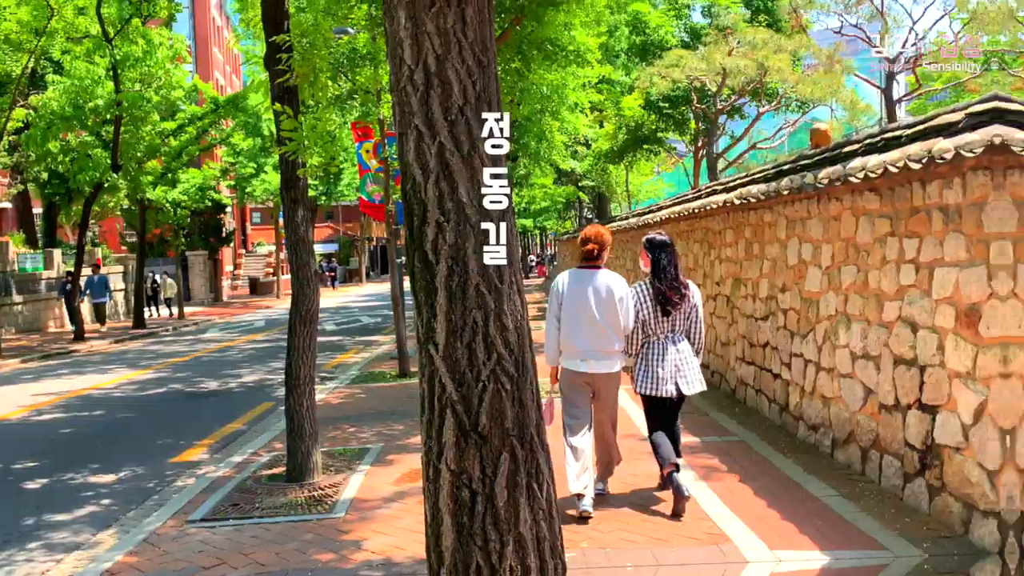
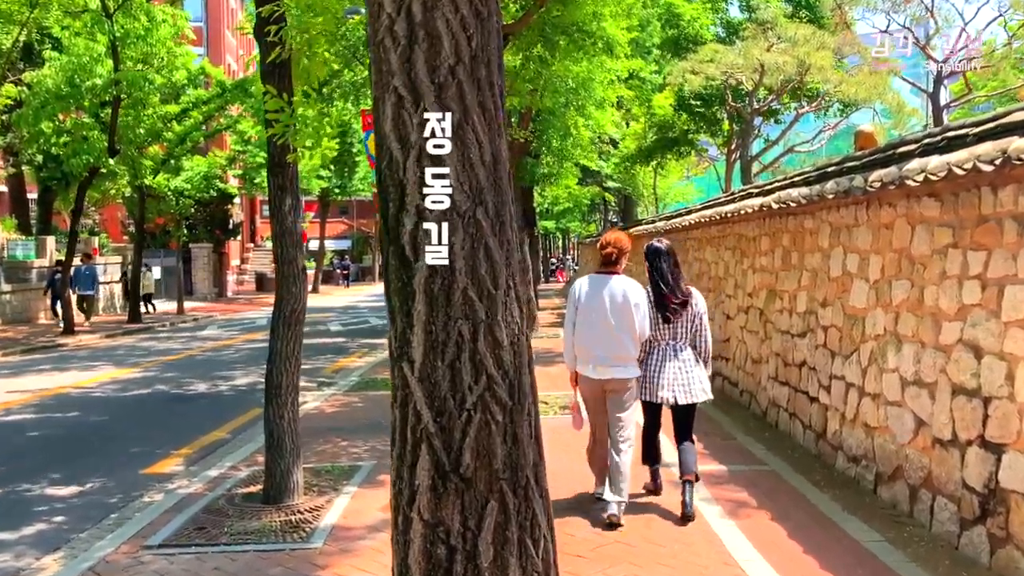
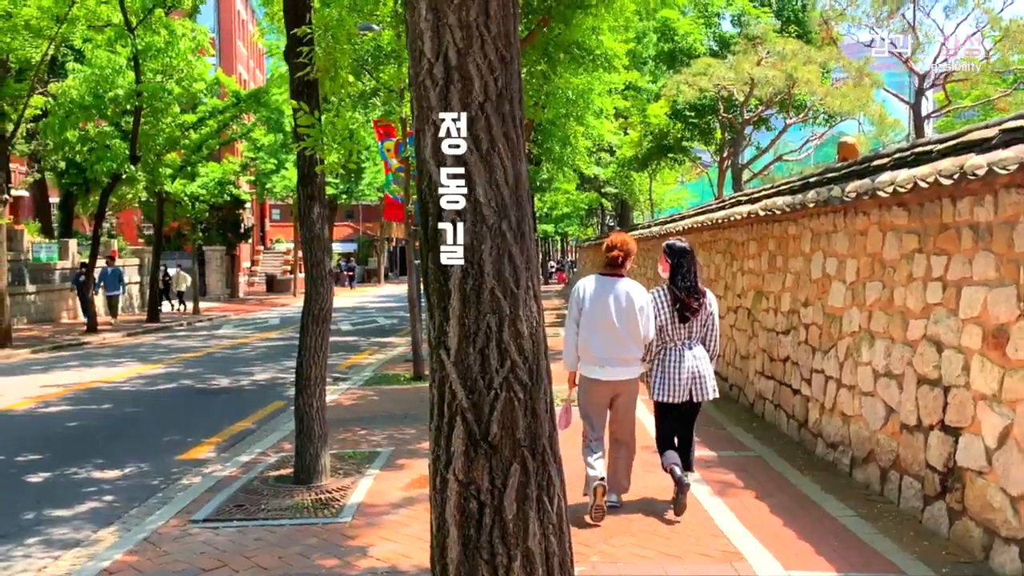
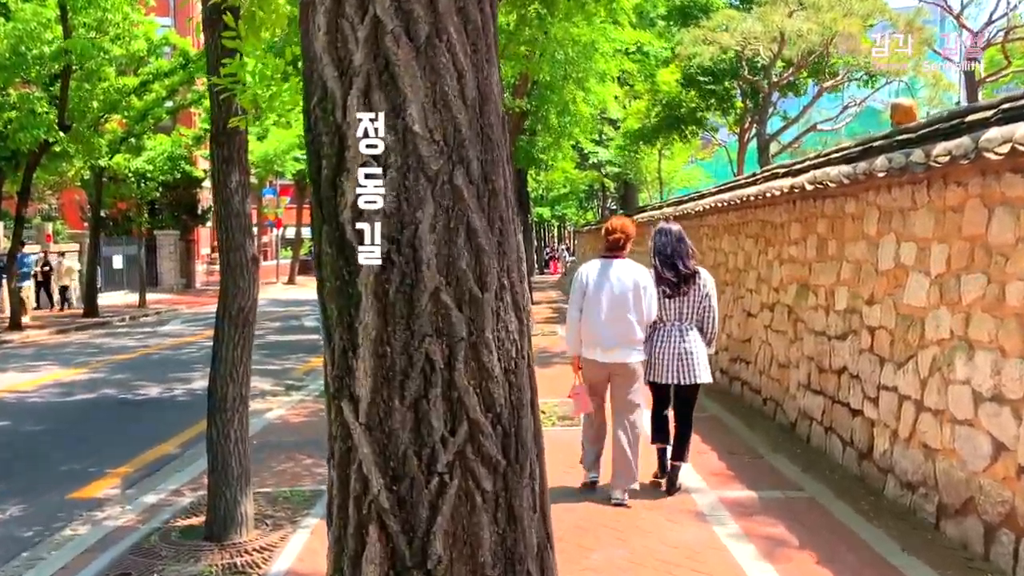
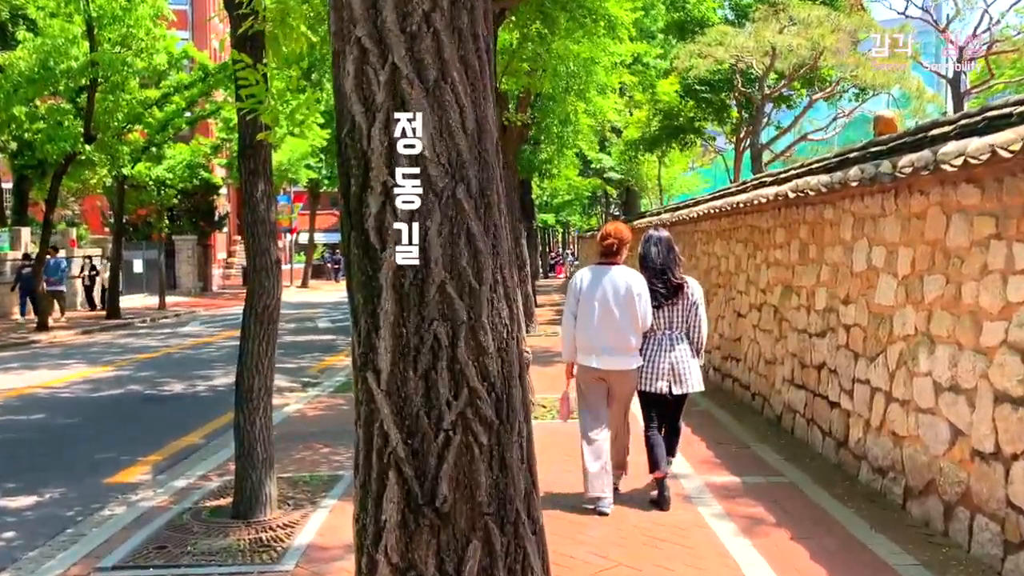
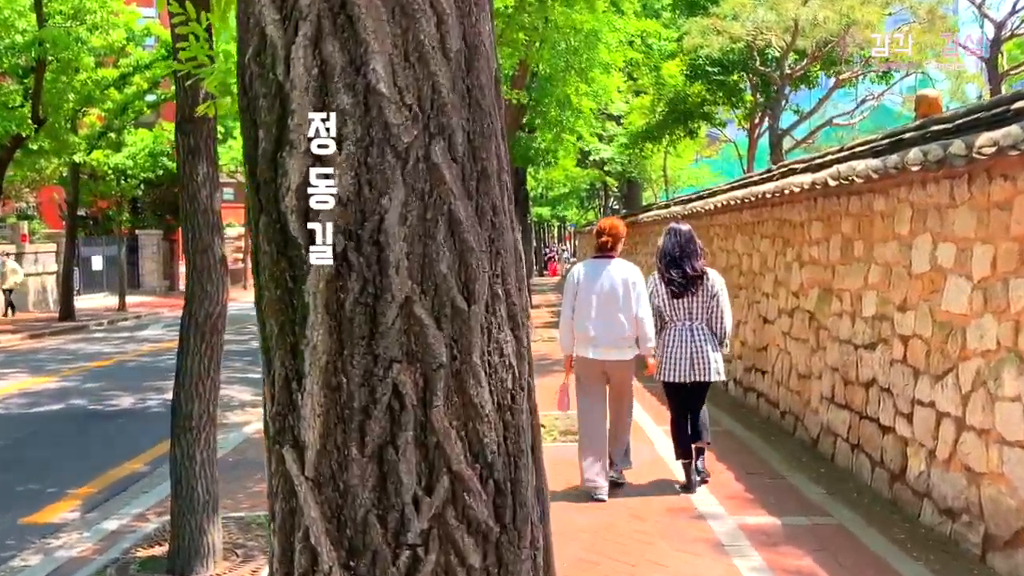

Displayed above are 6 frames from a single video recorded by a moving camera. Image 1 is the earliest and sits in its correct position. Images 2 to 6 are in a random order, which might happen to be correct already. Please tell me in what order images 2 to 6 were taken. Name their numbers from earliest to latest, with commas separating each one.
3, 2, 5, 4, 6
